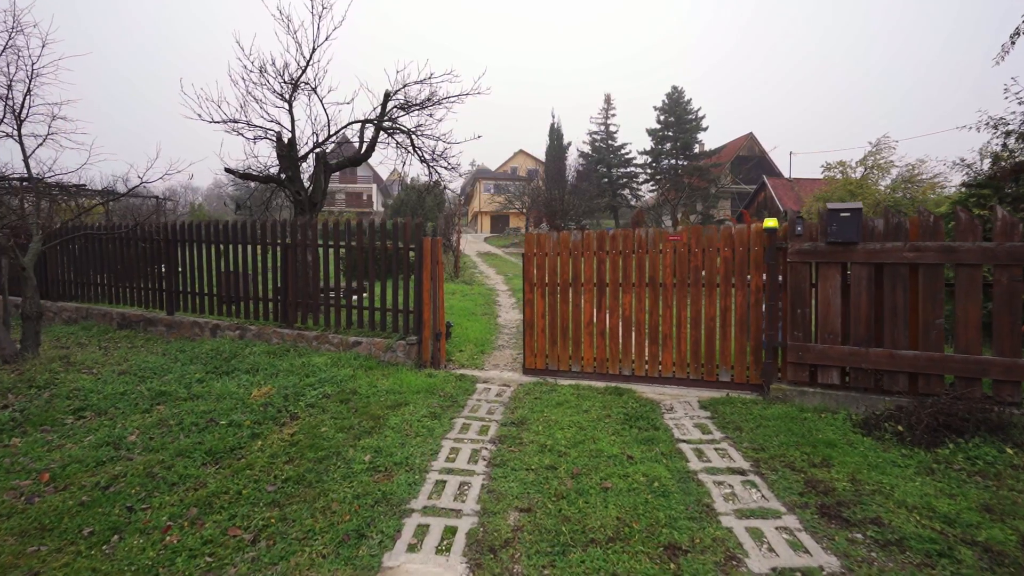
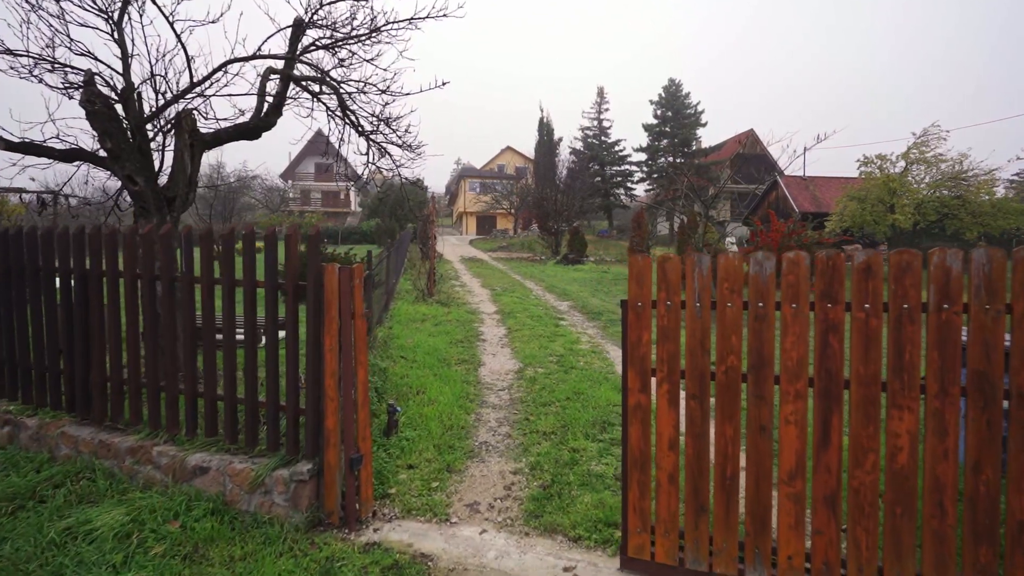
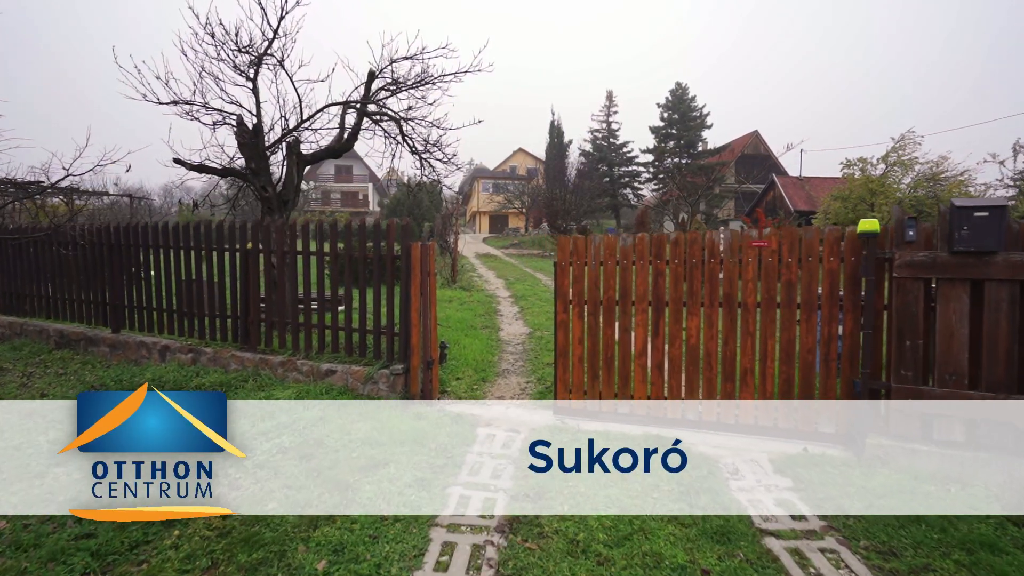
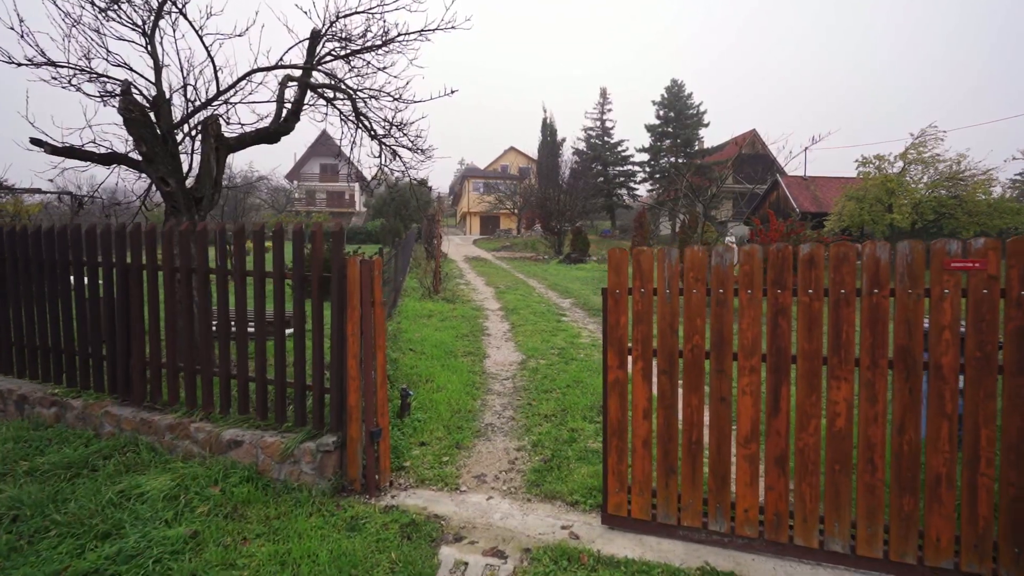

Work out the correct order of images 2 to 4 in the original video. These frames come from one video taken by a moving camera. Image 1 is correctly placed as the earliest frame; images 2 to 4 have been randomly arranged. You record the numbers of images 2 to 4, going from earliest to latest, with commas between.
3, 4, 2
